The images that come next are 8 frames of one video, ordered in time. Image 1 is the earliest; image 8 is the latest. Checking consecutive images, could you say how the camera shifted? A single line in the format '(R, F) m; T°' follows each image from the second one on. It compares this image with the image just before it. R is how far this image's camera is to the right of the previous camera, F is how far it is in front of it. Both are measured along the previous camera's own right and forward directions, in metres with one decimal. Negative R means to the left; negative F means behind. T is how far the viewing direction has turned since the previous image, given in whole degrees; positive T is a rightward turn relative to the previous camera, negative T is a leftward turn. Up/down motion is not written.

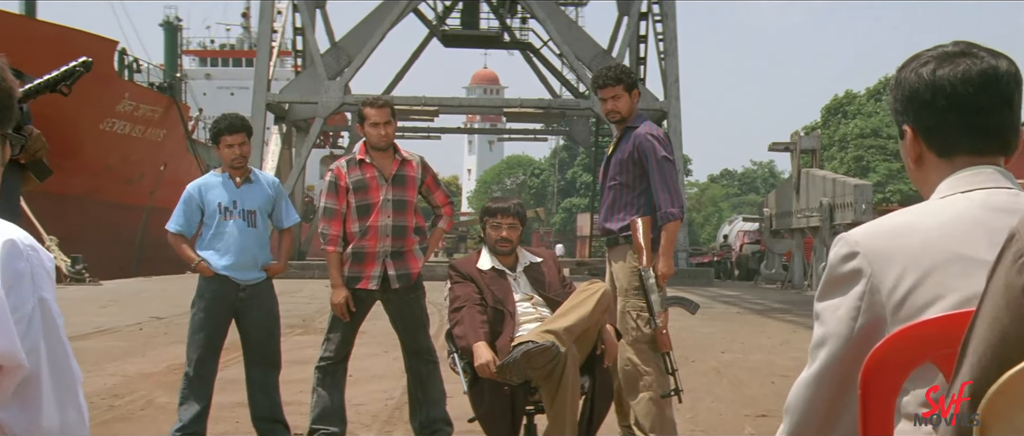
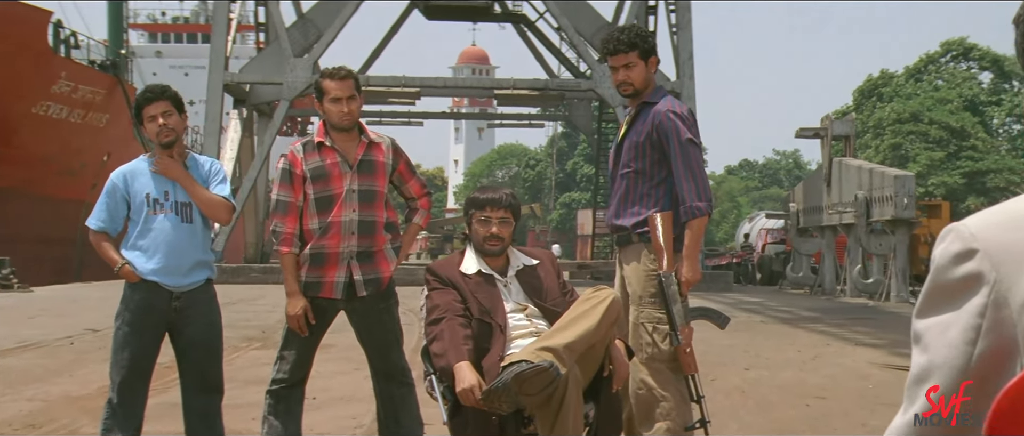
(0.0, +0.8) m; 0°
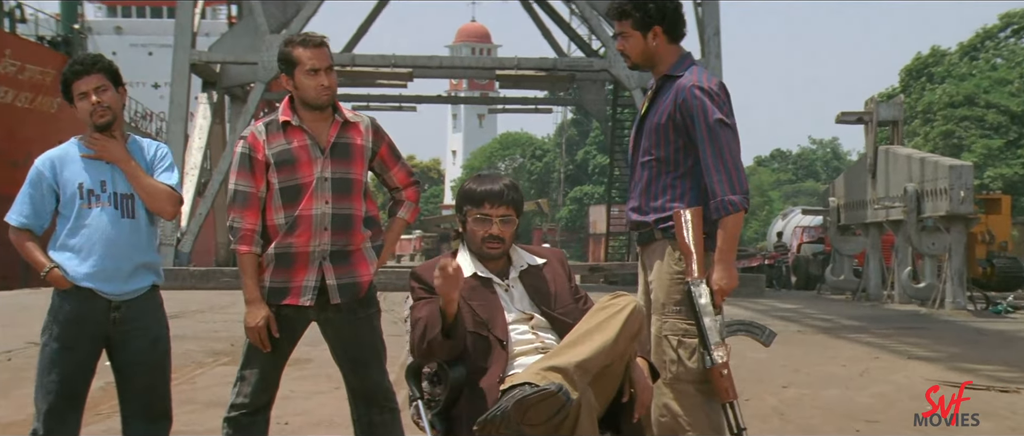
(0.0, +0.6) m; 0°
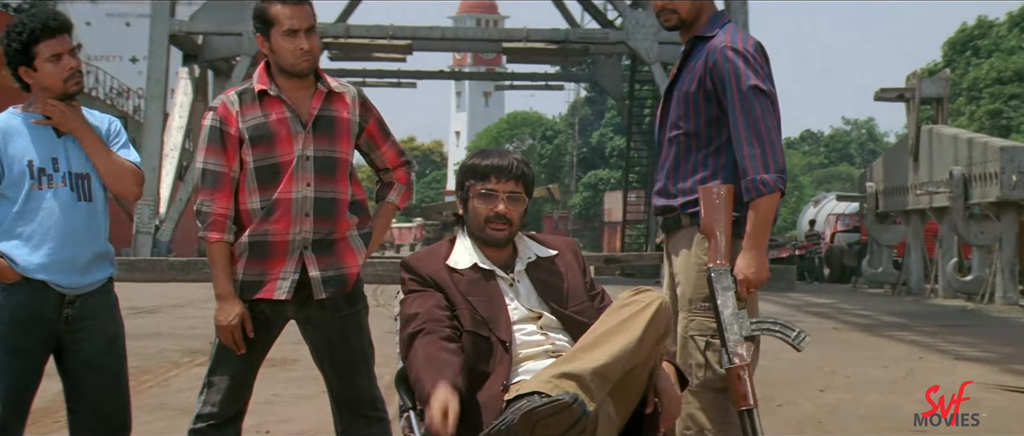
(0.0, +0.4) m; -1°
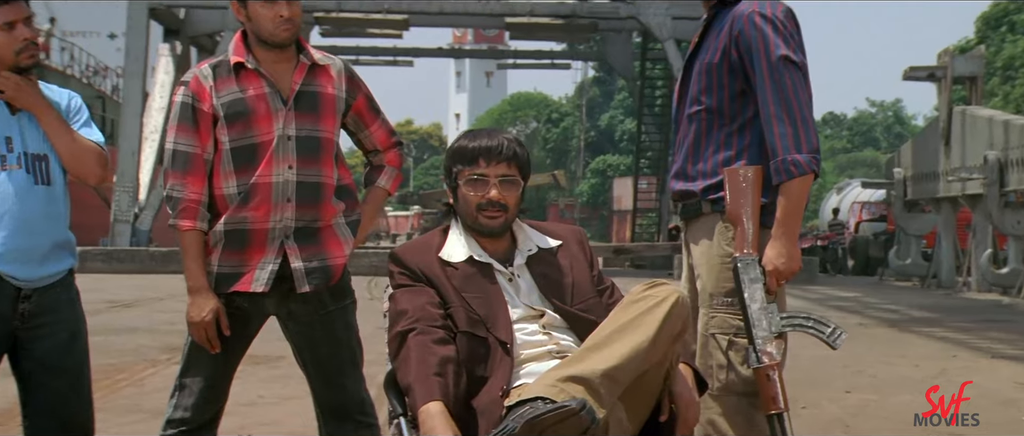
(0.0, +0.3) m; 0°
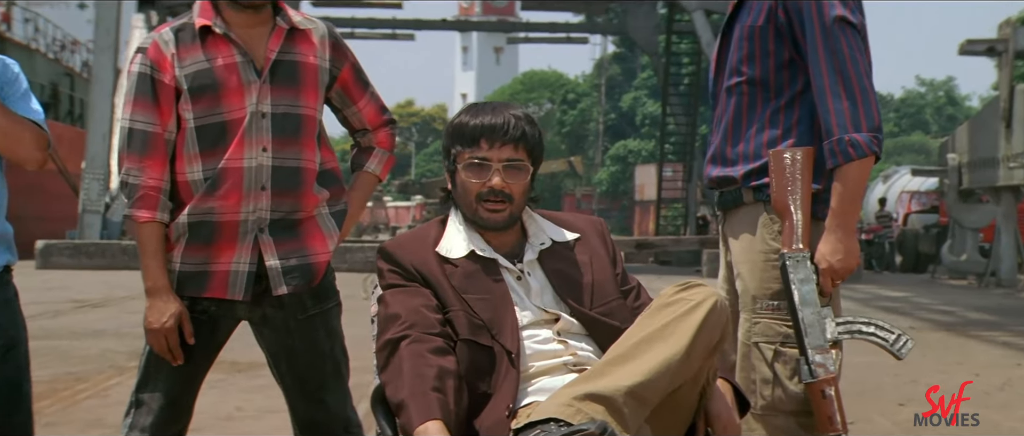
(0.0, +0.4) m; -1°
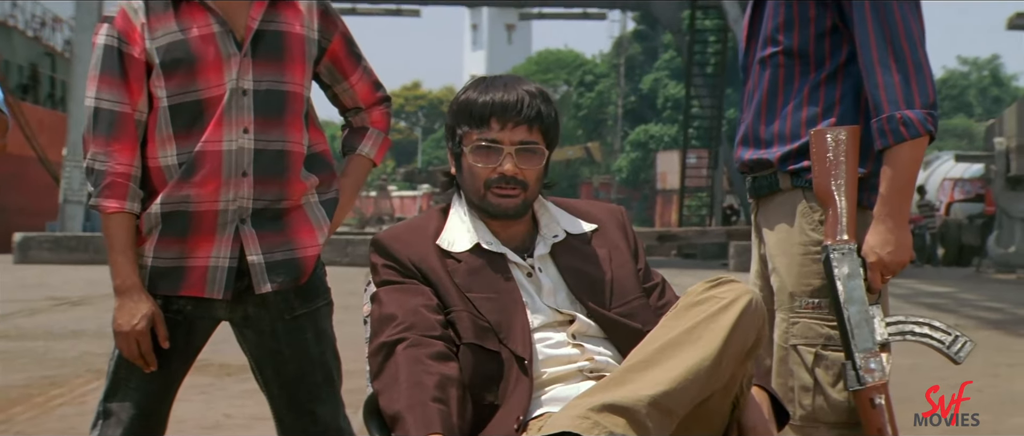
(0.0, +0.3) m; -1°
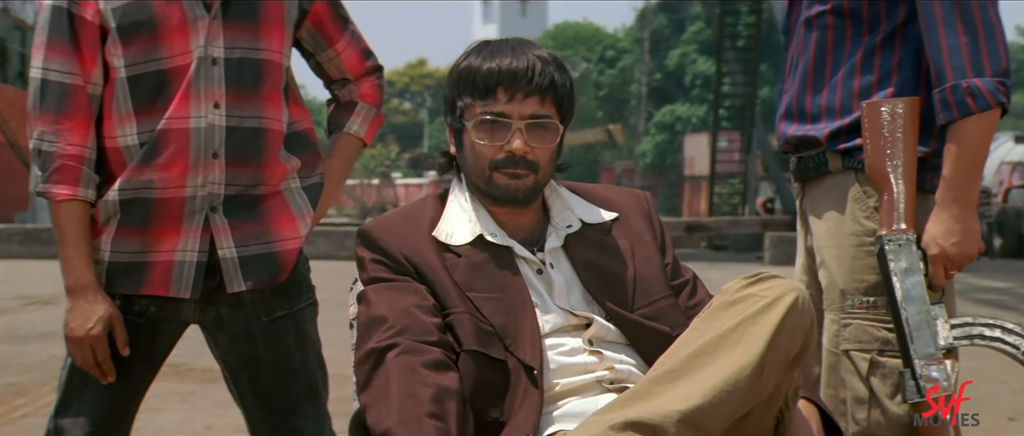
(0.0, +0.3) m; -1°
